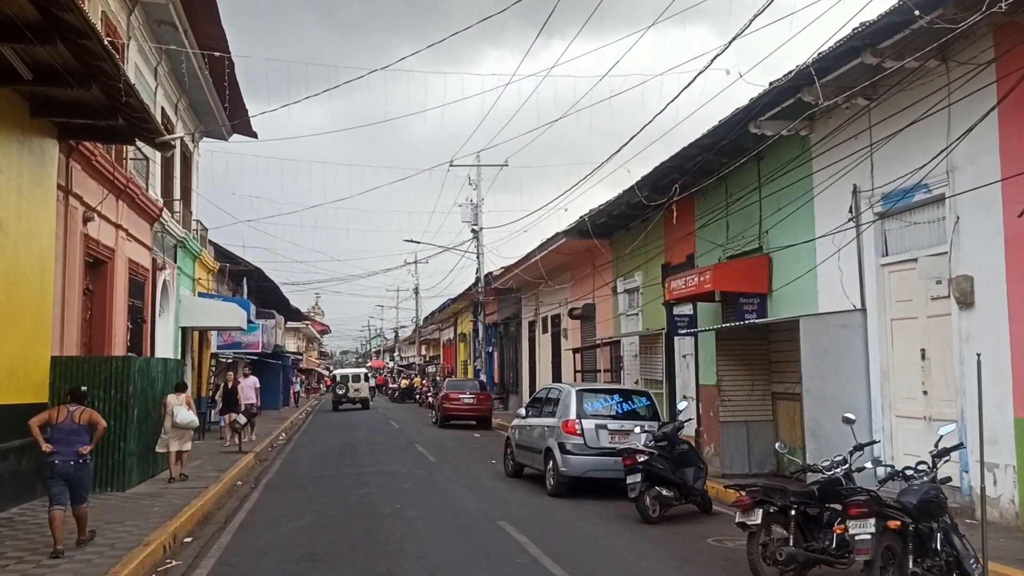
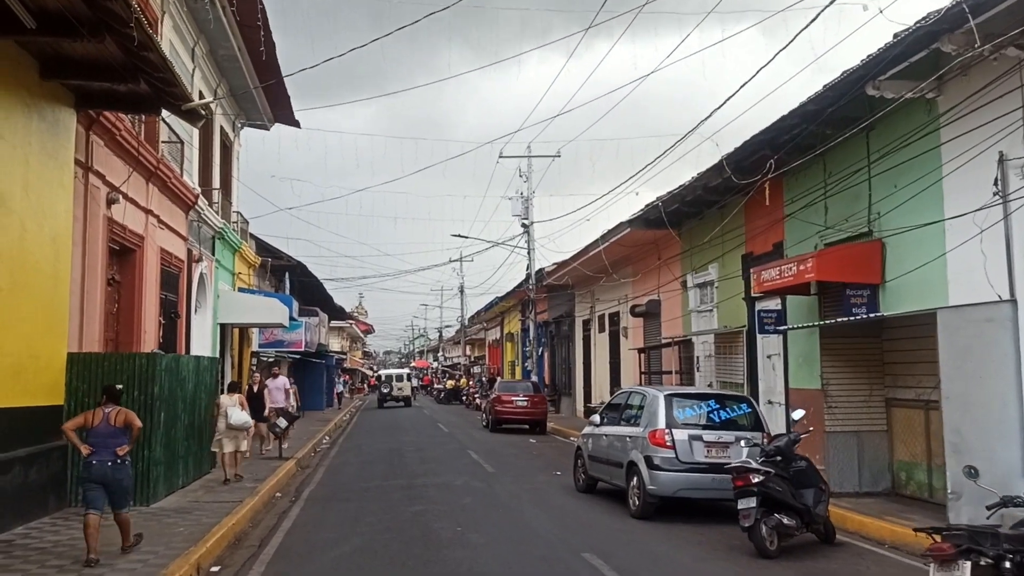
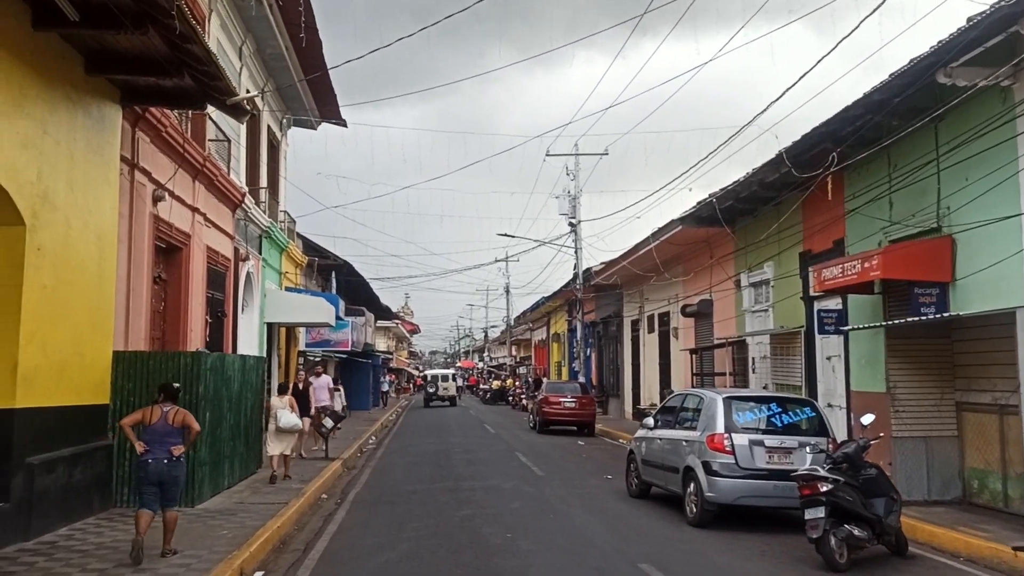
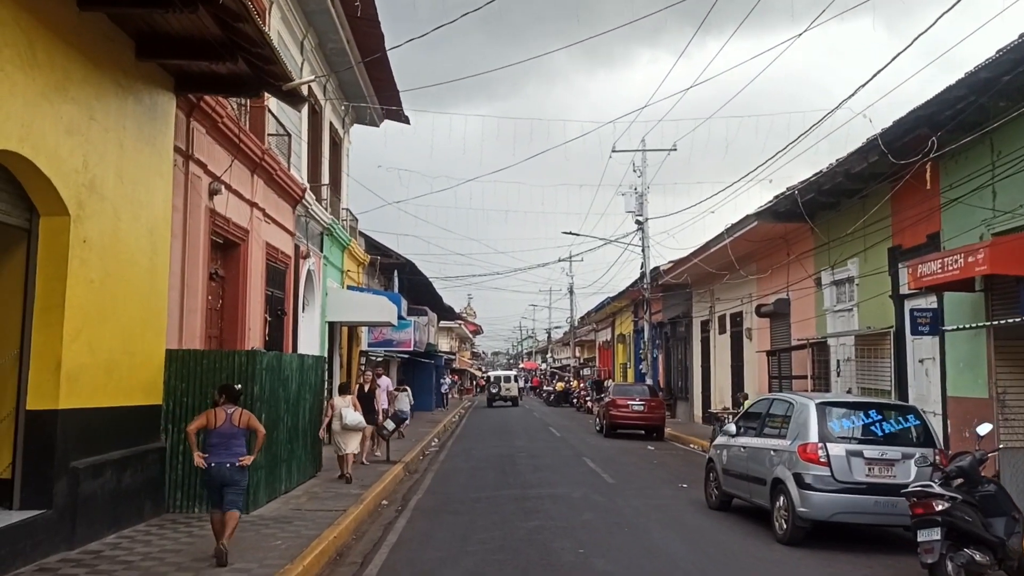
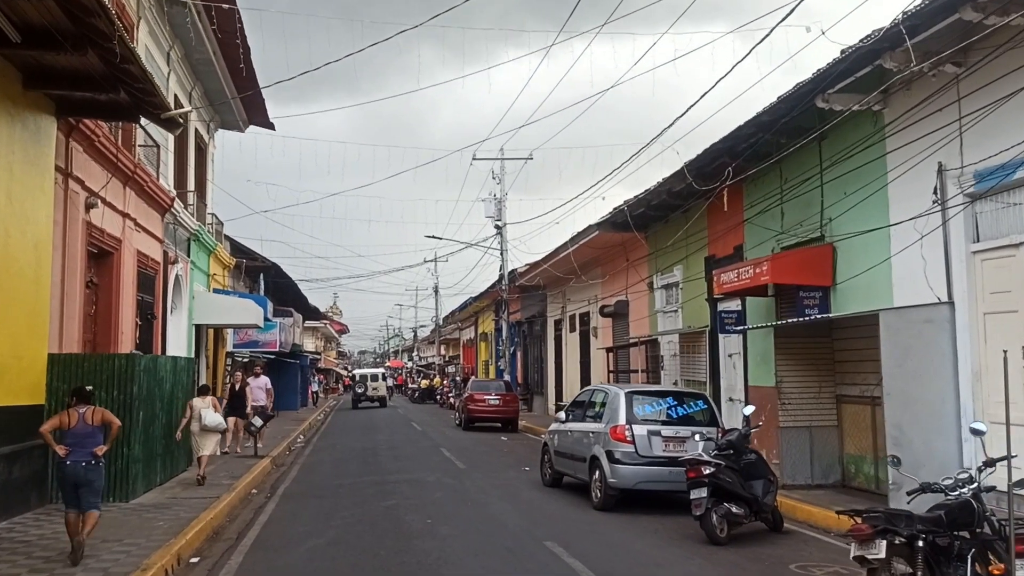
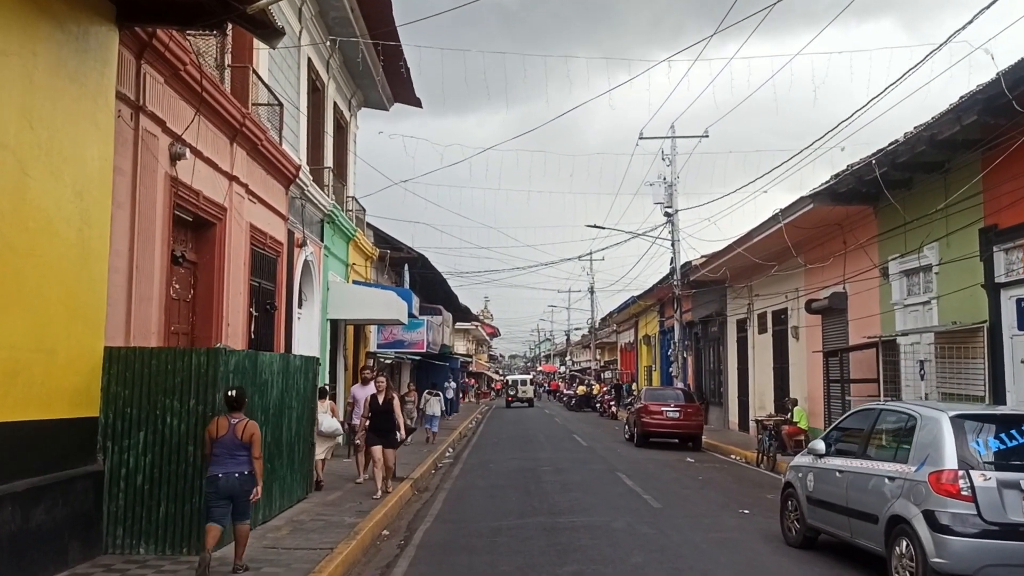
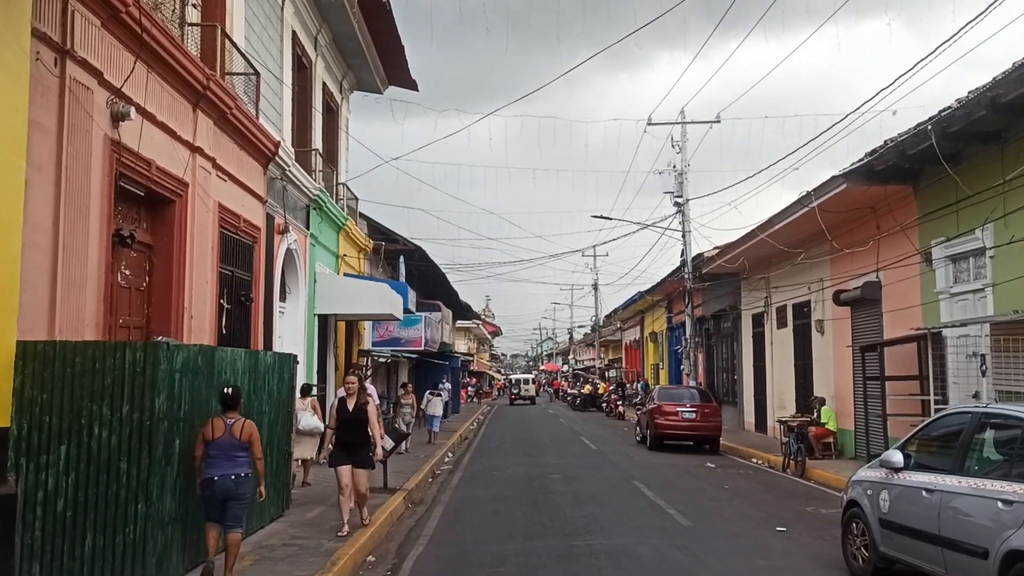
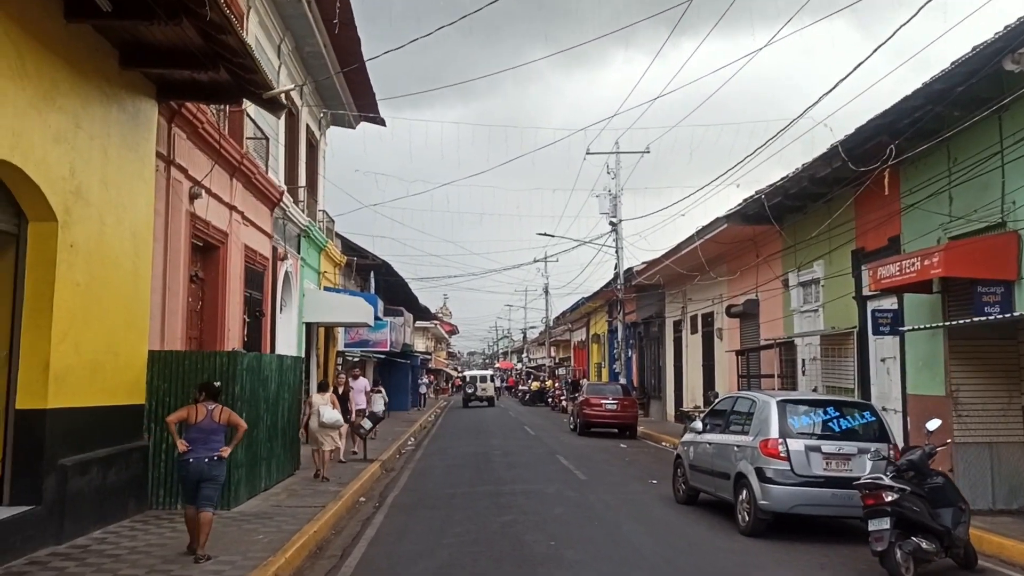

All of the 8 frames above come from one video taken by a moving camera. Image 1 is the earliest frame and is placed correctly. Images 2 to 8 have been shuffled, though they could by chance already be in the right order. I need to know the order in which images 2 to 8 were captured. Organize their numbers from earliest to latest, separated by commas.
5, 2, 3, 8, 4, 6, 7
